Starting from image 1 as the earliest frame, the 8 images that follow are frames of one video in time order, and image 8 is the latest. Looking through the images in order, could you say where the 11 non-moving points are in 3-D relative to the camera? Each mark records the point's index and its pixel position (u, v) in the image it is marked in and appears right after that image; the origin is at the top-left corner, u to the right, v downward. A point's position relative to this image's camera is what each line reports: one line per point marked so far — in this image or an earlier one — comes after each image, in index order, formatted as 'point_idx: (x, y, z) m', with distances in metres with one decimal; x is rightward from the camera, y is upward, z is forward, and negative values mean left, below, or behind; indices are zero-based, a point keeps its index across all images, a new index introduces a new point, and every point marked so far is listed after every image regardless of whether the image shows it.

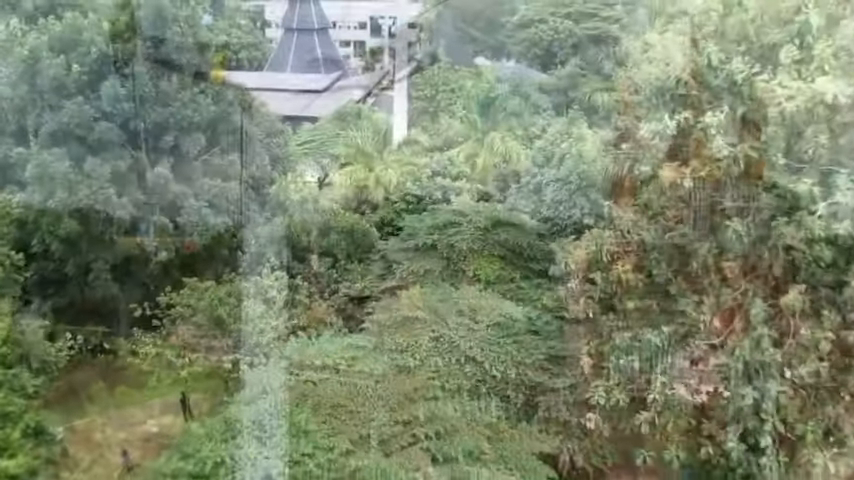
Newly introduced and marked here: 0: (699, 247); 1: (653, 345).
0: (+2.3, -0.1, +9.4) m
1: (+1.9, -0.9, +9.5) m
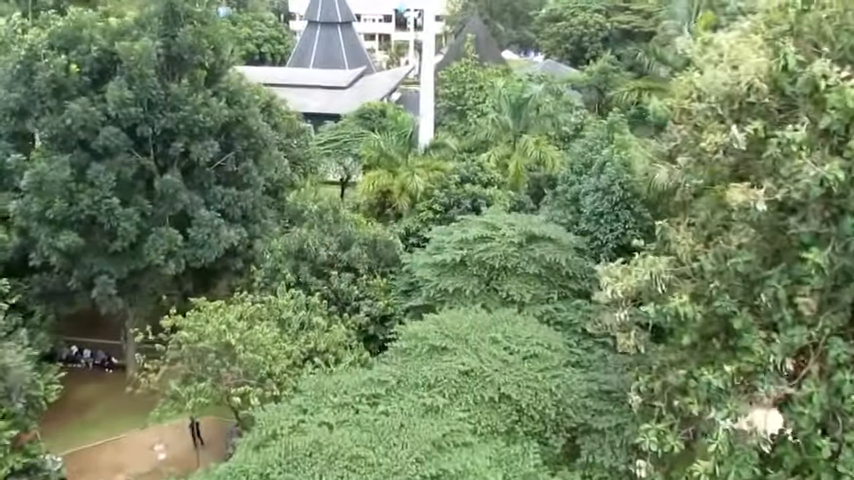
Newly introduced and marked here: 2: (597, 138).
0: (+2.5, -0.3, +8.3) m
1: (+2.2, -1.1, +8.3) m
2: (+2.2, +1.3, +14.7) m
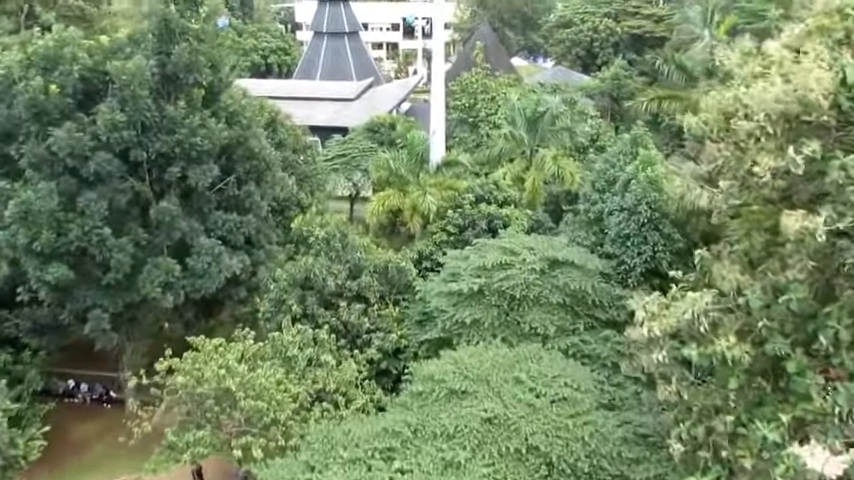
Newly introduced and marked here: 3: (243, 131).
0: (+2.6, -0.5, +7.4) m
1: (+2.3, -1.4, +7.5) m
2: (+2.4, +1.1, +13.8) m
3: (-2.2, +1.3, +13.2) m
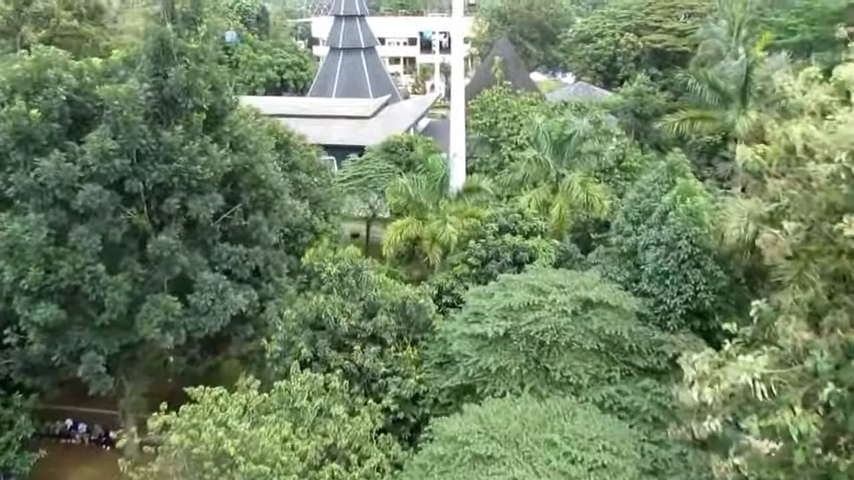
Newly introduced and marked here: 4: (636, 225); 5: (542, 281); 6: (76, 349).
0: (+2.8, -0.8, +6.4) m
1: (+2.4, -1.7, +6.5) m
2: (+2.6, +0.7, +12.9) m
3: (-2.0, +0.9, +12.3) m
4: (+2.4, +0.2, +12.7) m
5: (+1.2, -0.4, +11.6) m
6: (-3.5, -1.1, +11.2) m
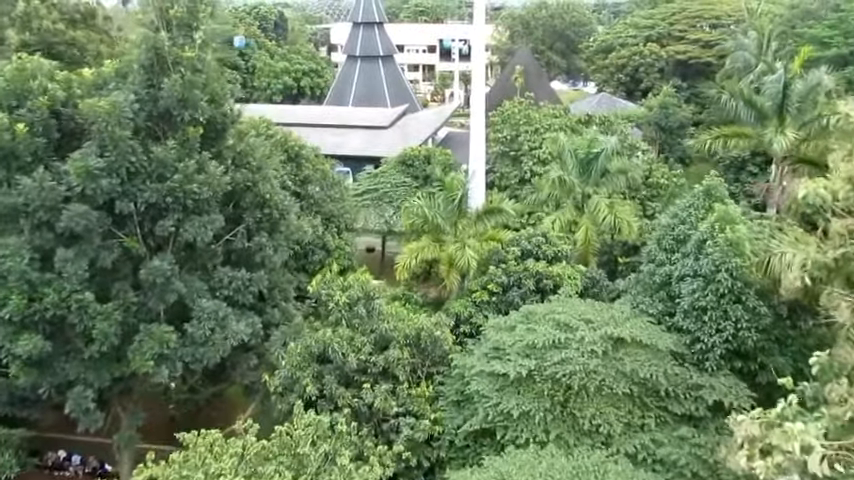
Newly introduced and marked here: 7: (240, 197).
0: (+2.9, -1.1, +5.5) m
1: (+2.5, -1.9, +5.5) m
2: (+2.8, +0.4, +11.9) m
3: (-1.8, +0.7, +11.4) m
4: (+2.6, -0.1, +11.8) m
5: (+1.3, -0.7, +10.7) m
6: (-3.4, -1.3, +10.3) m
7: (-1.9, +0.4, +11.5) m
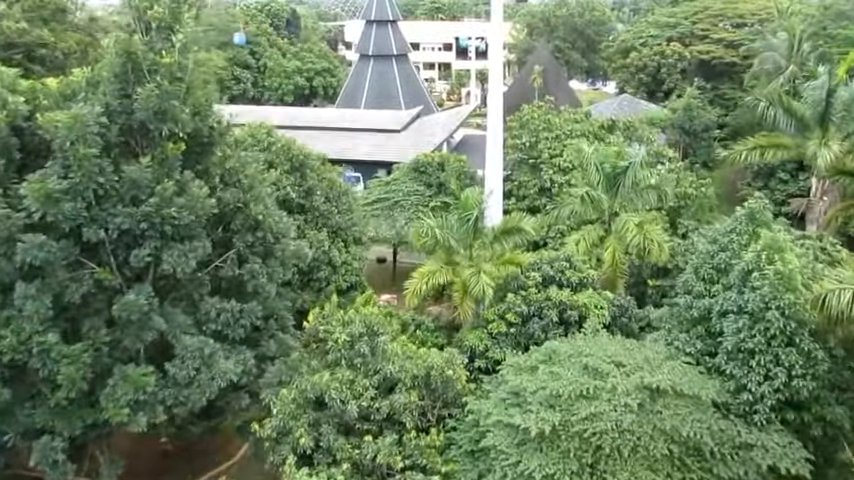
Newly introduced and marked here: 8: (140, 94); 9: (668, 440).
0: (+2.9, -1.4, +4.2) m
1: (+2.5, -2.2, +4.3) m
2: (+2.9, +0.1, +10.7) m
3: (-1.7, +0.4, +10.2) m
4: (+2.7, -0.4, +10.5) m
5: (+1.4, -1.0, +9.5) m
6: (-3.3, -1.6, +9.2) m
7: (-1.8, +0.2, +10.3) m
8: (-2.2, +1.1, +8.7) m
9: (+1.8, -1.5, +8.3) m
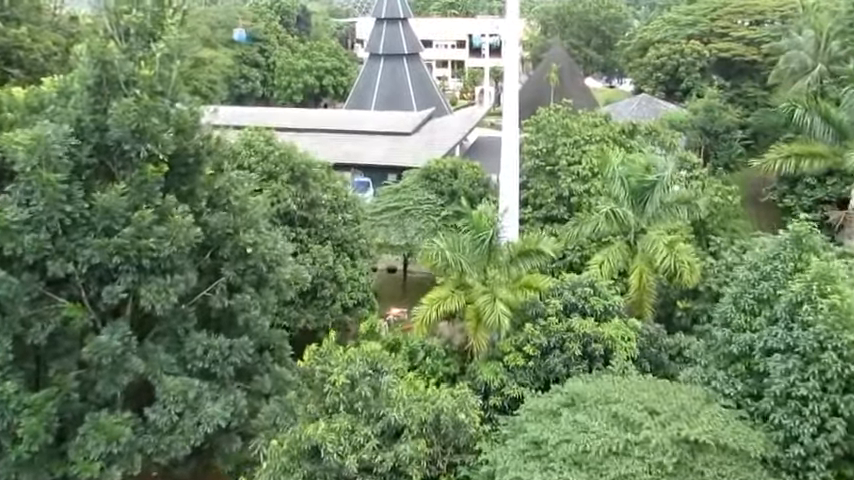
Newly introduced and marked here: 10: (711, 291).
0: (+2.9, -1.7, +3.2) m
1: (+2.5, -2.5, +3.3) m
2: (+3.0, -0.2, +9.6) m
3: (-1.6, +0.2, +9.2) m
4: (+2.7, -0.6, +9.5) m
5: (+1.5, -1.2, +8.4) m
6: (-3.2, -1.8, +8.2) m
7: (-1.7, 0.0, +9.3) m
8: (-2.1, +0.9, +7.7) m
9: (+1.8, -1.7, +7.3) m
10: (+3.1, -0.6, +12.3) m
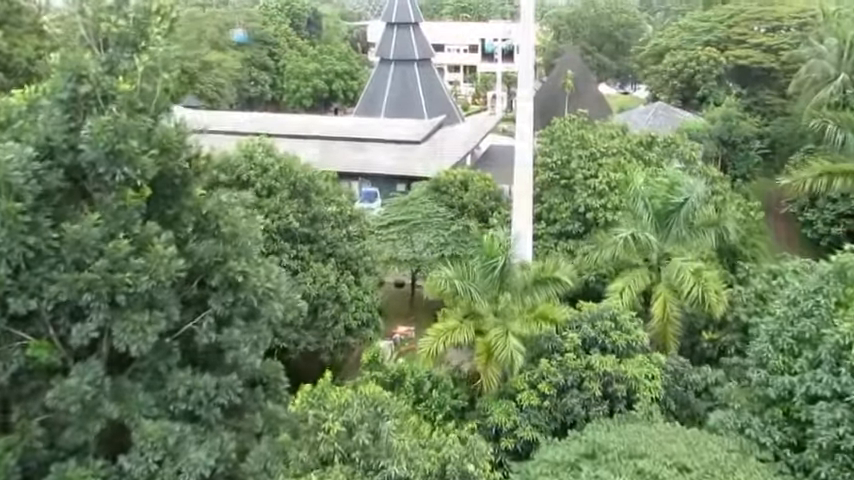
0: (+2.9, -1.9, +2.3) m
1: (+2.5, -2.7, +2.4) m
2: (+3.1, -0.4, +8.8) m
3: (-1.5, 0.0, +8.4) m
4: (+2.8, -0.9, +8.6) m
5: (+1.5, -1.5, +7.6) m
6: (-3.2, -2.0, +7.4) m
7: (-1.7, -0.3, +8.4) m
8: (-2.0, +0.7, +6.8) m
9: (+1.9, -2.0, +6.4) m
10: (+3.2, -0.8, +11.5) m
